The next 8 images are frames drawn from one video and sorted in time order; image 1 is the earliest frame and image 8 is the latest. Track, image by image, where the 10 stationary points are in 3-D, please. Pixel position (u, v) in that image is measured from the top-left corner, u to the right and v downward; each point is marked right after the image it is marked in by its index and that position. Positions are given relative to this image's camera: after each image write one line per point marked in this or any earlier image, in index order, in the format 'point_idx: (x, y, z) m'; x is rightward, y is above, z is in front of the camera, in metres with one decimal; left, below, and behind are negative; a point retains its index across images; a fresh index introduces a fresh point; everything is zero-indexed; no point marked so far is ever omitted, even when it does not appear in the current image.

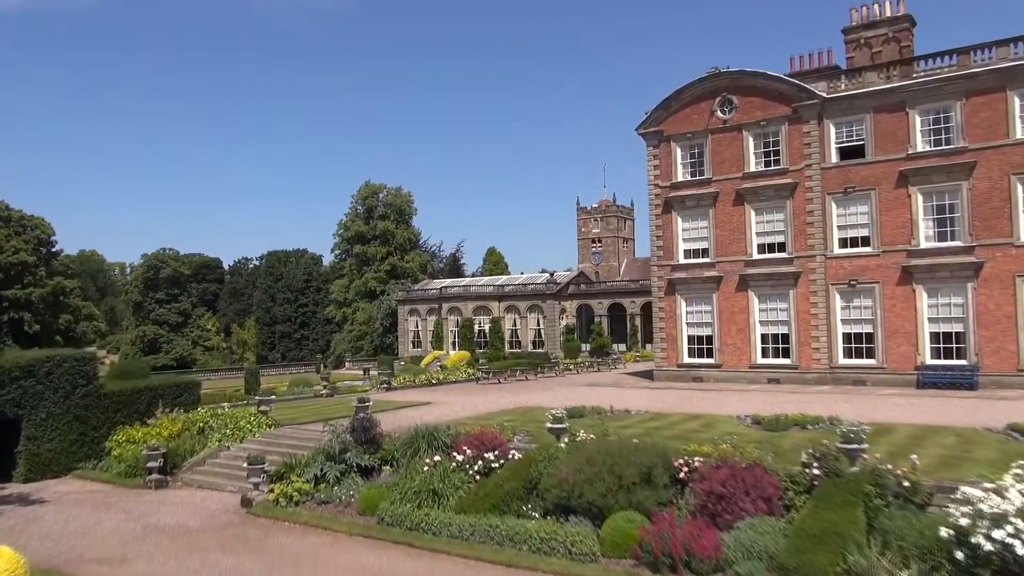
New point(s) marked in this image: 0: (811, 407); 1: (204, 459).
0: (+7.3, -2.9, +19.4) m
1: (-6.4, -3.5, +16.3) m
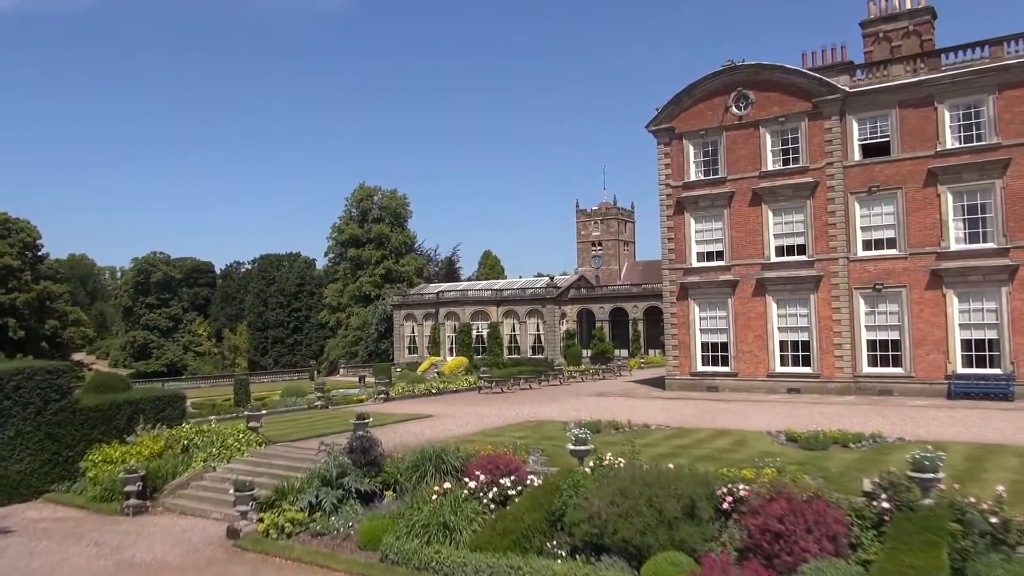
0: (+7.6, -3.0, +18.0) m
1: (-6.1, -3.6, +14.9) m
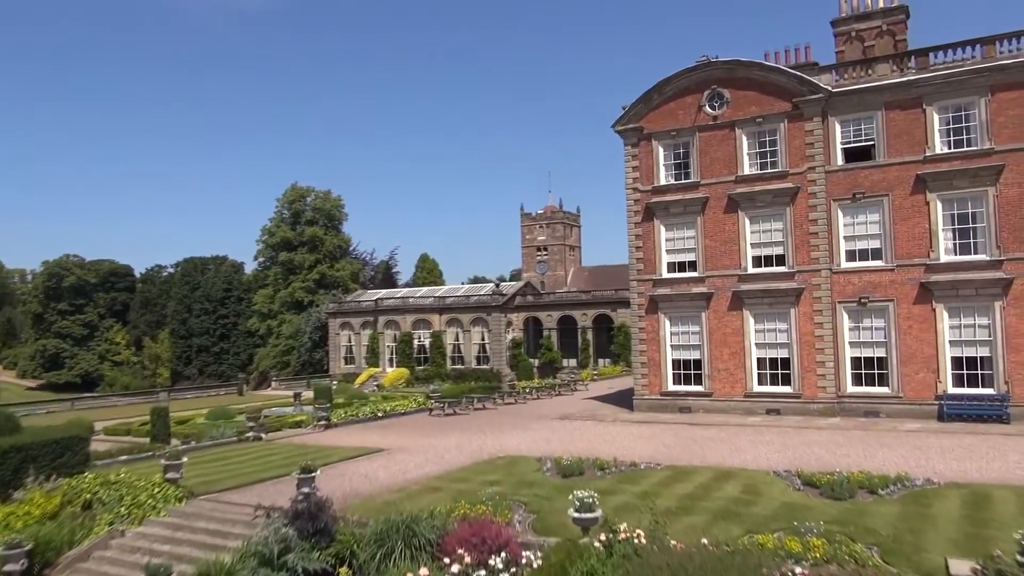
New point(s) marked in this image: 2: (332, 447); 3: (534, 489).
0: (+6.9, -3.4, +16.3) m
1: (-6.5, -4.0, +12.0) m
2: (-4.4, -3.9, +19.3) m
3: (+0.4, -3.4, +13.4) m
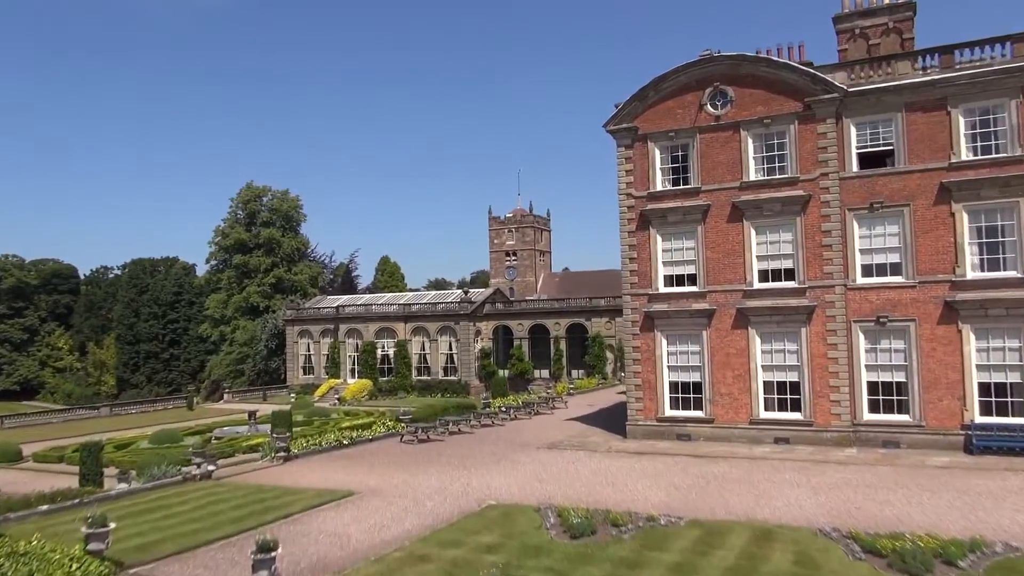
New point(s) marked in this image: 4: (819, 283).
0: (+6.8, -3.8, +14.4) m
1: (-6.4, -4.4, +9.4) m
2: (-4.6, -4.3, +16.7) m
3: (+0.4, -3.8, +11.2) m
4: (+7.8, +0.1, +19.9) m
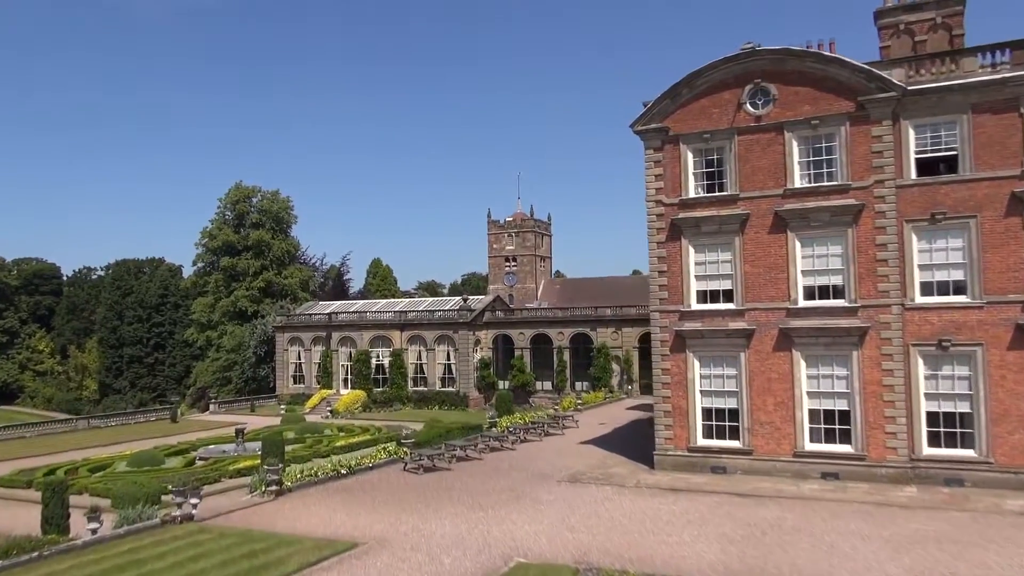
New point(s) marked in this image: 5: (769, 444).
0: (+7.3, -4.2, +12.4) m
1: (-5.8, -4.7, +7.2) m
2: (-4.2, -4.6, +14.6) m
3: (+1.0, -4.2, +9.1) m
4: (+8.2, -0.3, +18.0) m
5: (+6.2, -3.7, +19.0) m
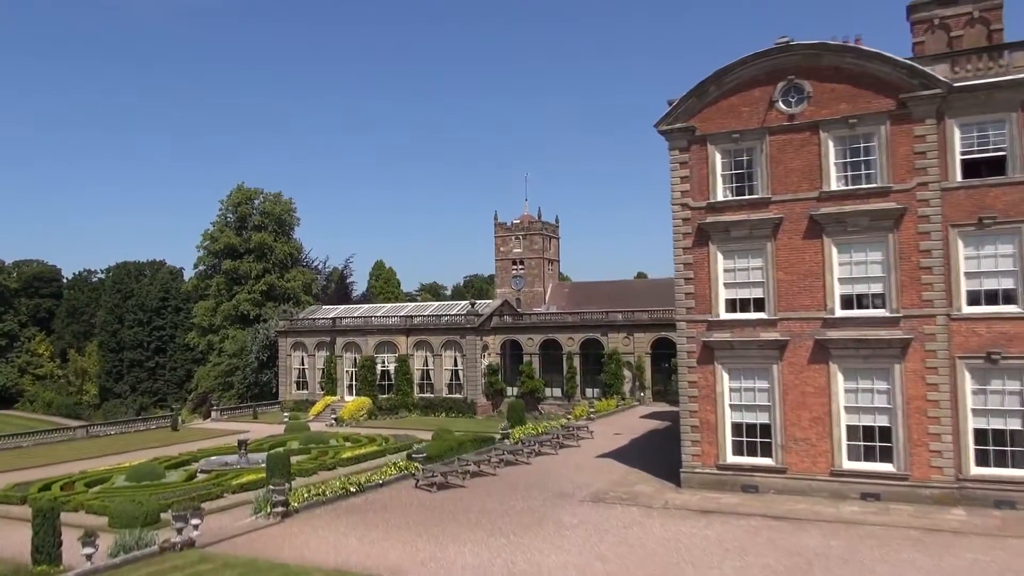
0: (+7.7, -4.4, +11.4) m
1: (-5.3, -4.9, +6.2) m
2: (-3.7, -4.8, +13.6) m
3: (+1.4, -4.4, +8.0) m
4: (+8.7, -0.5, +16.9) m
5: (+6.6, -3.9, +17.9) m
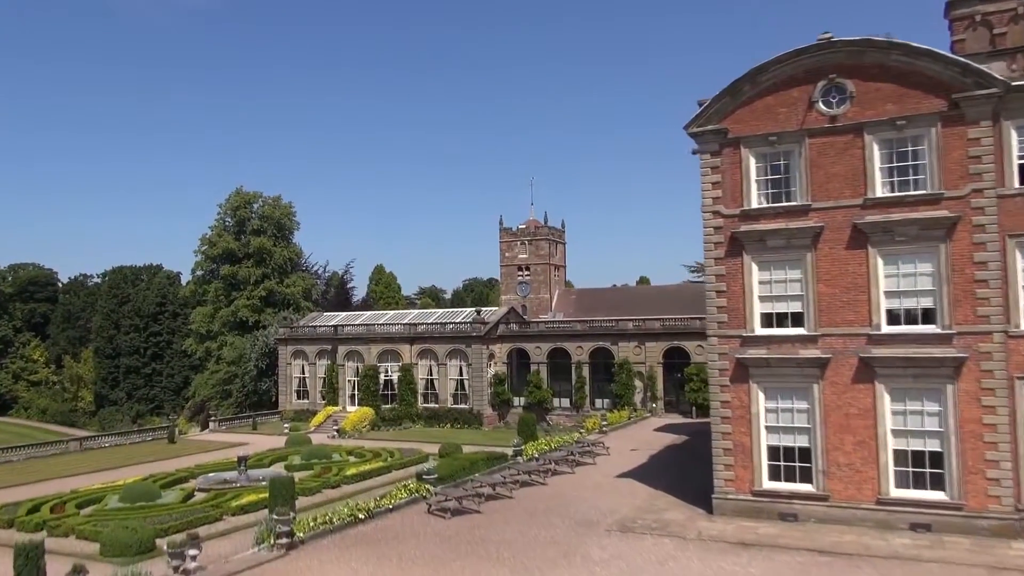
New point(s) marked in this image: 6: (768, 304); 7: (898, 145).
0: (+8.2, -4.7, +10.1) m
1: (-4.8, -5.1, +4.9) m
2: (-3.2, -5.1, +12.3) m
3: (+1.9, -4.6, +6.8) m
4: (+9.2, -0.8, +15.7) m
5: (+7.1, -4.2, +16.7) m
6: (+5.7, -0.4, +17.6) m
7: (+8.1, +3.0, +16.6) m
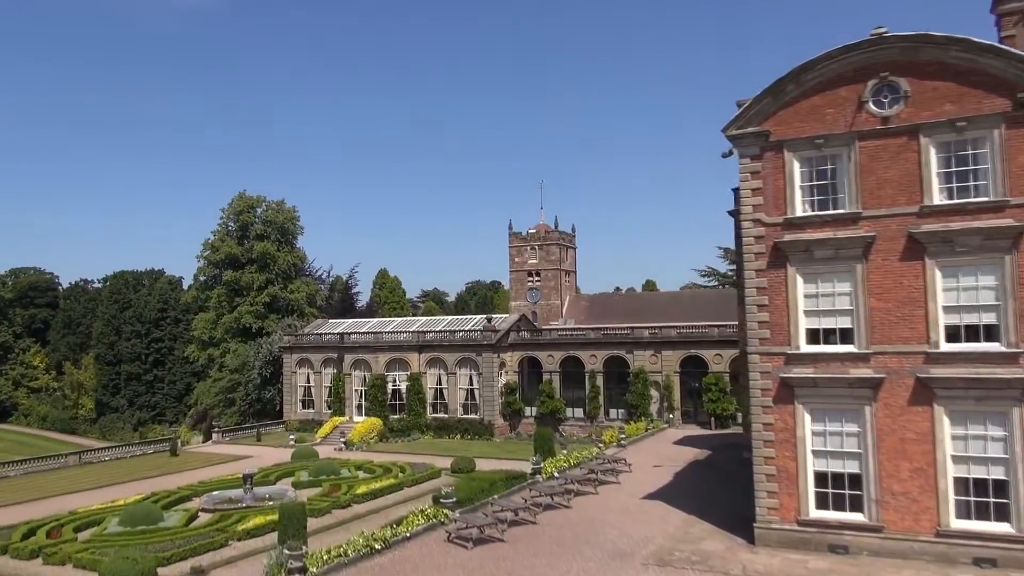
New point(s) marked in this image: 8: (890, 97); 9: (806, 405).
0: (+8.8, -5.0, +8.9) m
1: (-4.3, -5.4, +3.7) m
2: (-2.7, -5.4, +11.1) m
3: (+2.5, -4.9, +5.6) m
4: (+9.7, -1.1, +14.5) m
5: (+7.7, -4.5, +15.4) m
6: (+6.3, -0.7, +16.4) m
7: (+8.7, +2.7, +15.4) m
8: (+7.6, +3.8, +15.9) m
9: (+6.1, -2.4, +16.3) m
